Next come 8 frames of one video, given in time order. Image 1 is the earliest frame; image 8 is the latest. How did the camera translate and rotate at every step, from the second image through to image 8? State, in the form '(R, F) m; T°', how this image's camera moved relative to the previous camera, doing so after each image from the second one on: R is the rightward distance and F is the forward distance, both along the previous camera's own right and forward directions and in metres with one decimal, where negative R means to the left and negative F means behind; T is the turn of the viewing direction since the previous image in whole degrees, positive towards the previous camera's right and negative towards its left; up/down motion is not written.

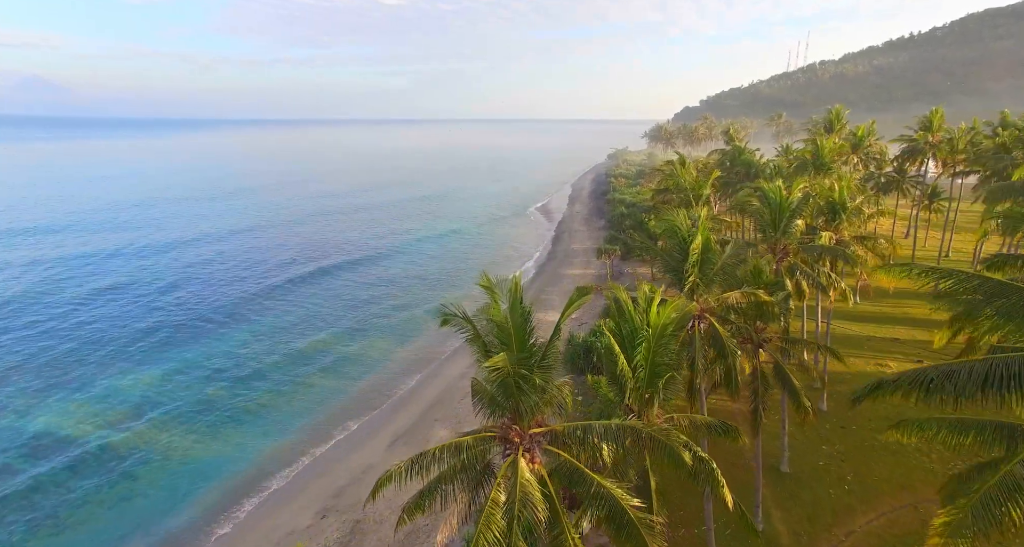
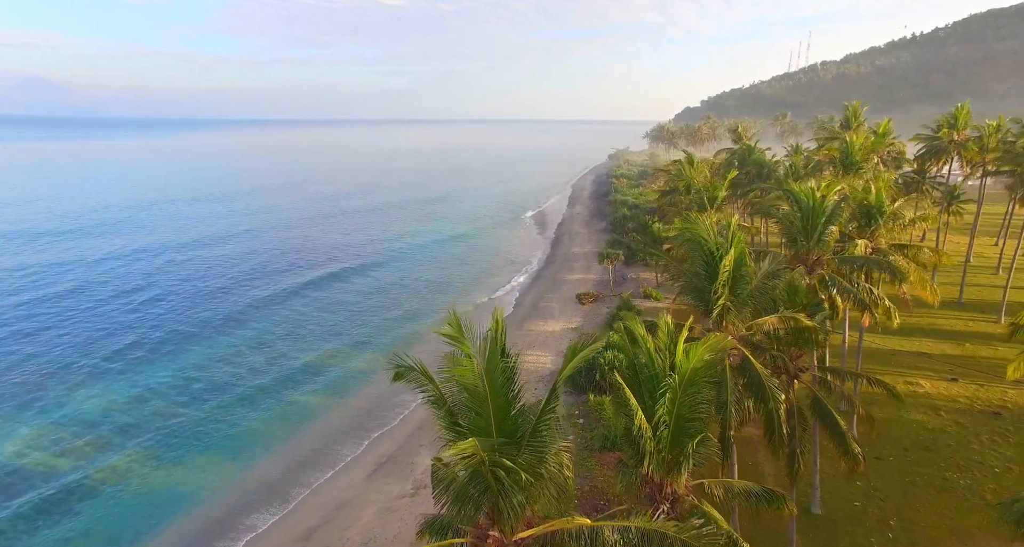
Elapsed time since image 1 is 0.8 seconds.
(+0.2, +2.5) m; 0°
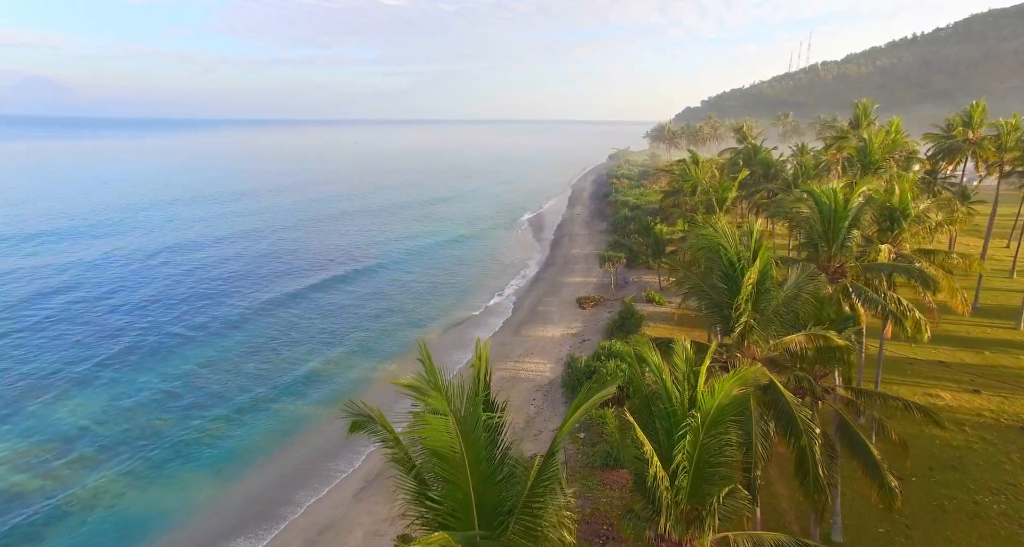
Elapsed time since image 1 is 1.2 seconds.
(+0.1, +1.3) m; 0°
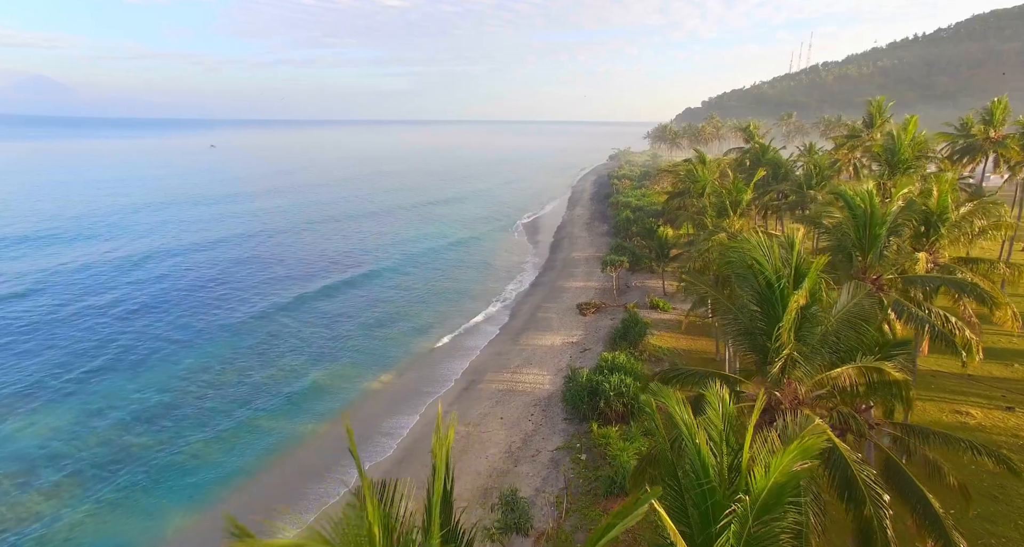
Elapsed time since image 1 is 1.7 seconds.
(+0.1, +1.7) m; 0°
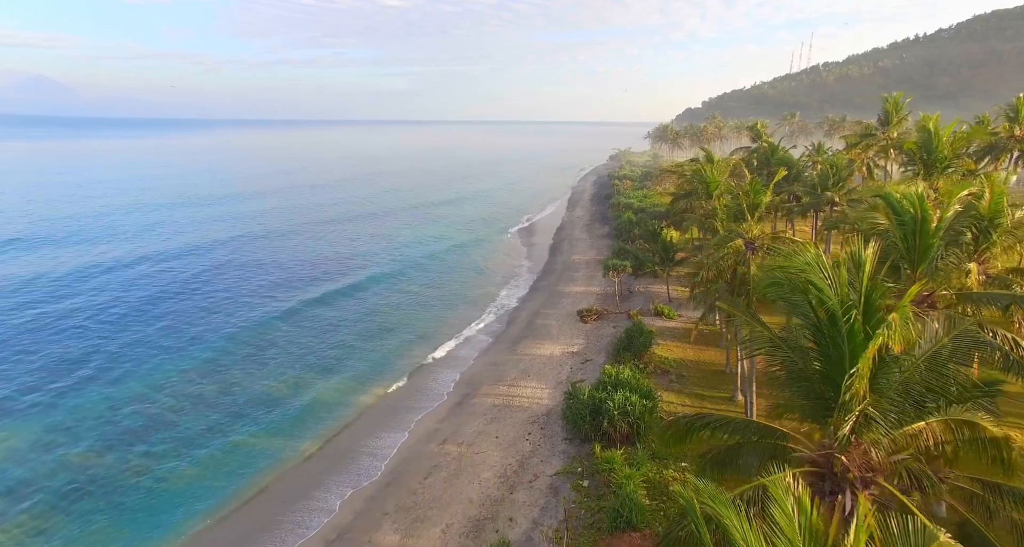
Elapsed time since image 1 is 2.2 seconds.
(+0.2, +1.9) m; 0°
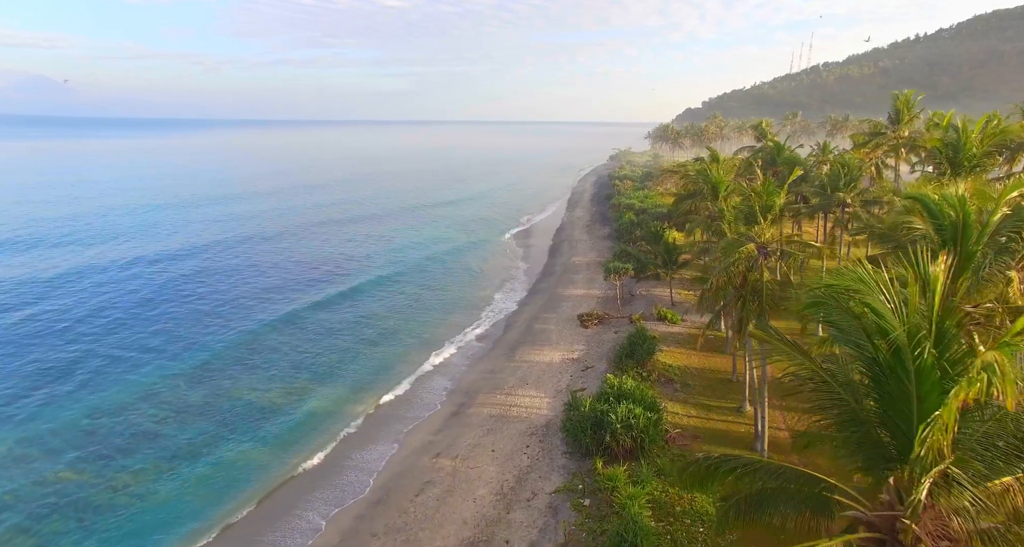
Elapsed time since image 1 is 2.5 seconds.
(+0.1, +1.2) m; 0°
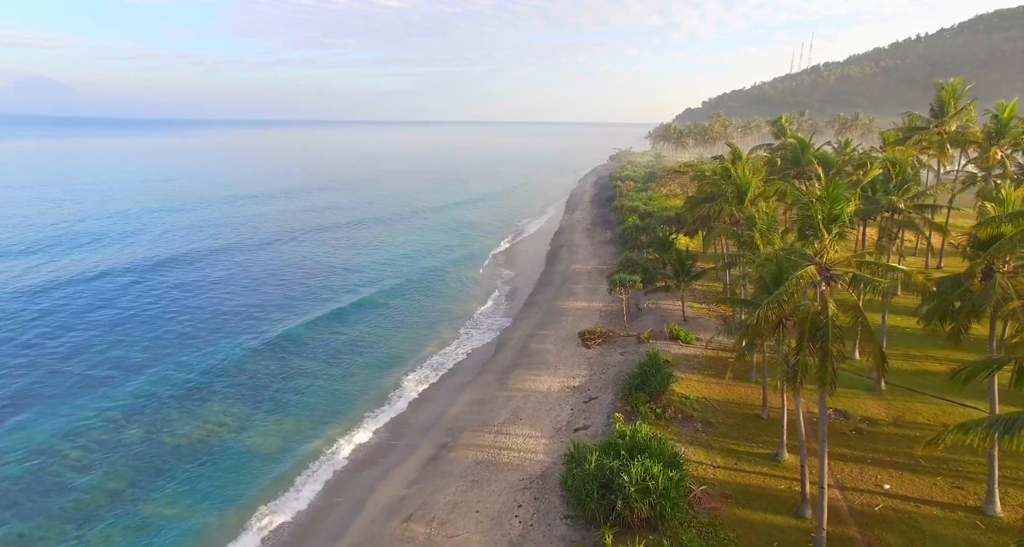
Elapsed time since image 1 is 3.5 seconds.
(+0.4, +4.1) m; 0°
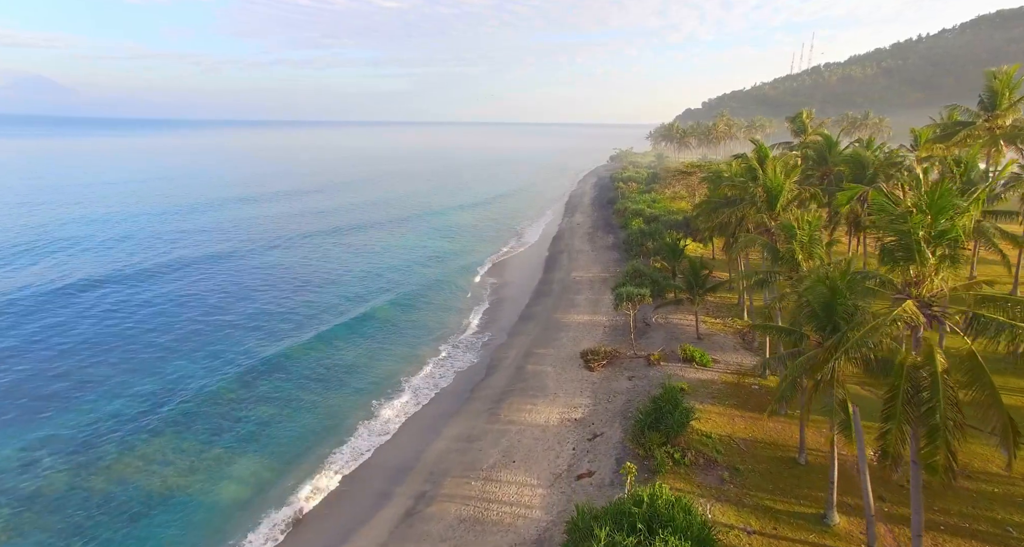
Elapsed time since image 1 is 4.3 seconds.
(+0.3, +3.6) m; 0°
